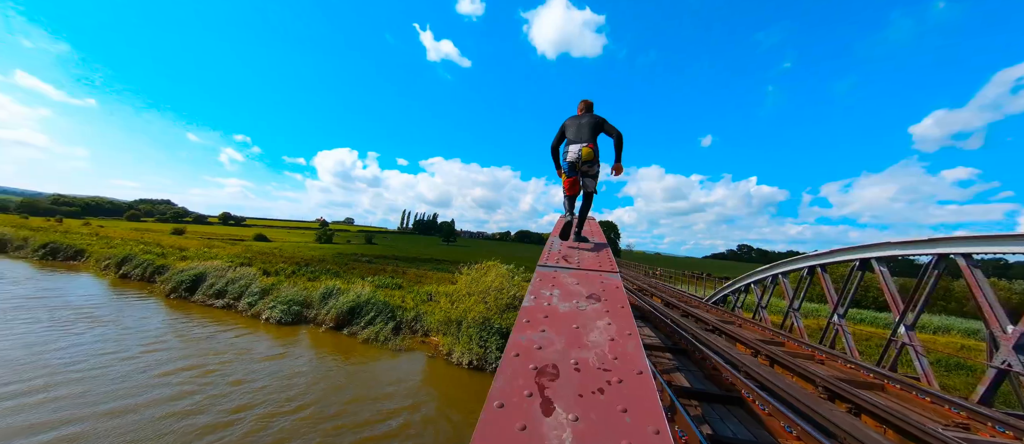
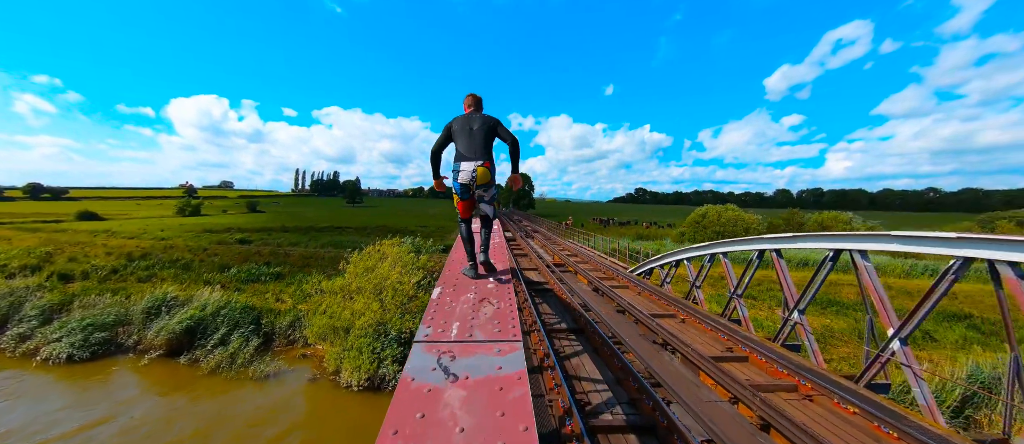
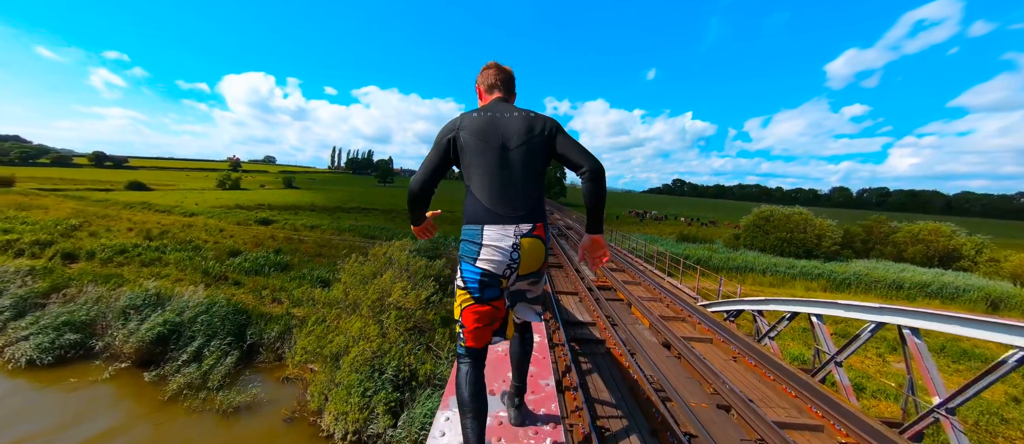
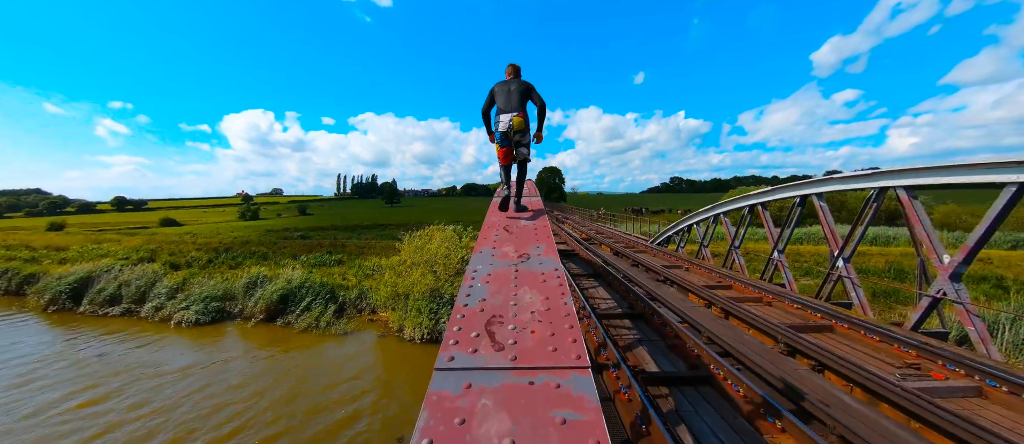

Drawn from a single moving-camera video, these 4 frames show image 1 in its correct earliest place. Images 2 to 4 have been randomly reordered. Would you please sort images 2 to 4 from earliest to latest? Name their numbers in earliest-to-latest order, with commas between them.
4, 2, 3
